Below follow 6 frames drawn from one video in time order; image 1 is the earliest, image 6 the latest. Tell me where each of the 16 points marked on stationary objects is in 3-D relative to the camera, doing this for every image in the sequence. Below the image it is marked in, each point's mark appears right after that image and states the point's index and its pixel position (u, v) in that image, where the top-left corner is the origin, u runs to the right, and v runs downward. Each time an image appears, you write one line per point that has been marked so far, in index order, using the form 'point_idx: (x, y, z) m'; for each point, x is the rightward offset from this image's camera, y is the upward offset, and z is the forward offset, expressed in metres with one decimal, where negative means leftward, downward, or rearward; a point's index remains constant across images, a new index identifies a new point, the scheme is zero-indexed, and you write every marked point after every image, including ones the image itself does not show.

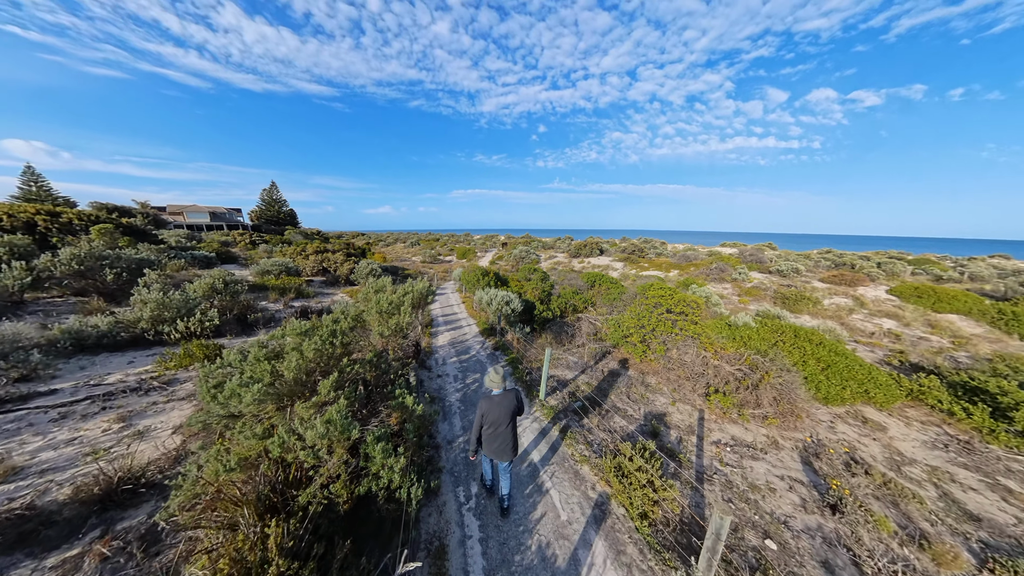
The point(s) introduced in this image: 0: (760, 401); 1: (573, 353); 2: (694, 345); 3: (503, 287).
0: (+6.8, -3.1, +6.8) m
1: (+2.4, -2.5, +9.6) m
2: (+6.1, -1.9, +8.2) m
3: (-0.5, +0.1, +13.6) m
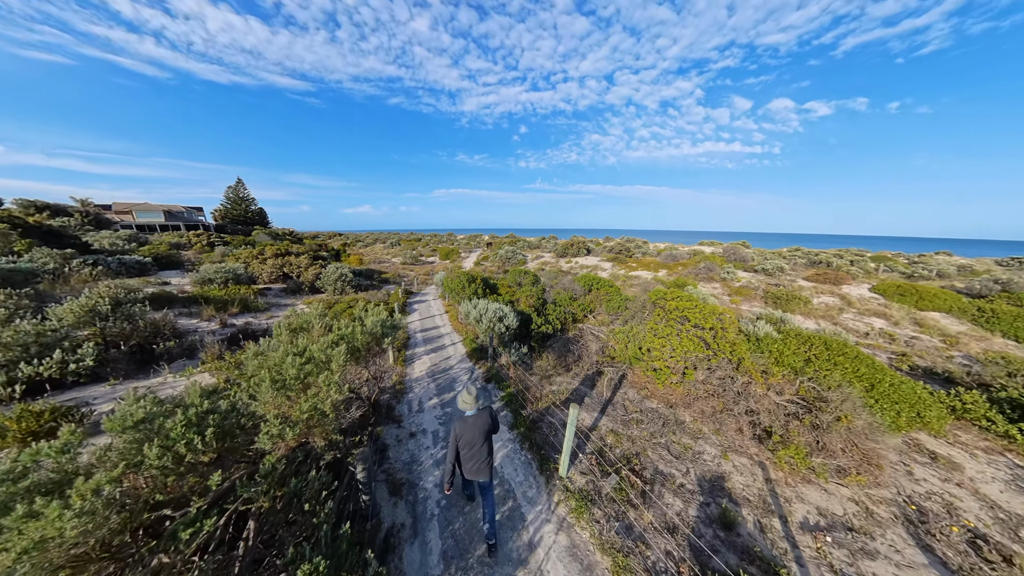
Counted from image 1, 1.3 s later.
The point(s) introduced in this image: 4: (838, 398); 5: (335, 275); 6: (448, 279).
0: (+6.9, -3.4, +5.4) m
1: (+2.3, -2.9, +7.9) m
2: (+6.0, -2.2, +6.7) m
3: (-0.9, -0.3, +11.7) m
4: (+7.4, -2.5, +5.6) m
5: (-12.1, +0.9, +17.2) m
6: (-3.6, +0.5, +14.1) m
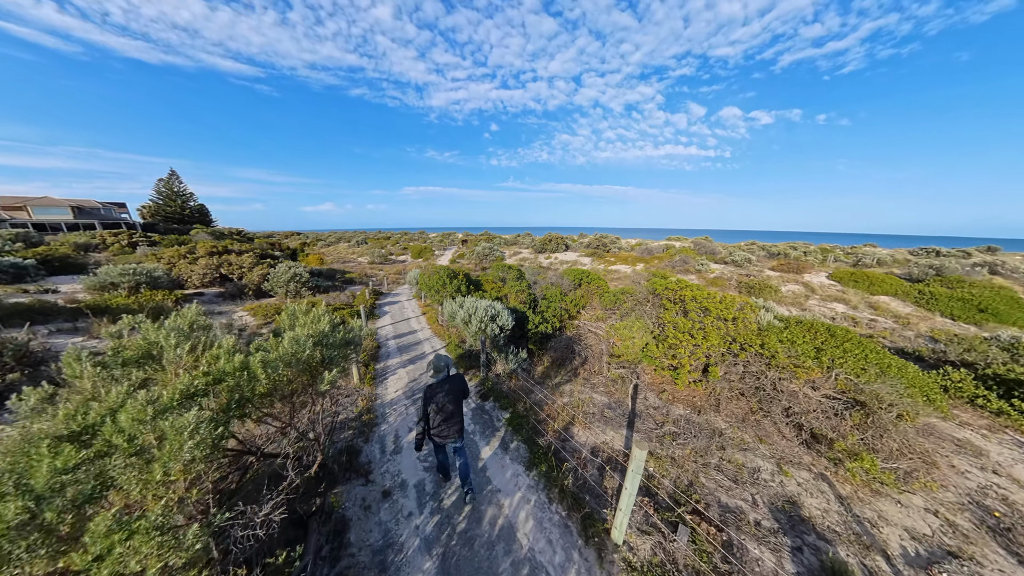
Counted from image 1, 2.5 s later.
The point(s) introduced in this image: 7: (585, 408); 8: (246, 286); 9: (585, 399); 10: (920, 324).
0: (+7.1, -3.1, +4.7) m
1: (+2.2, -2.7, +6.8) m
2: (+6.1, -1.8, +6.0) m
3: (-1.4, -0.2, +10.3) m
4: (+7.5, -2.1, +5.0) m
5: (-13.1, +0.8, +14.6) m
6: (-4.3, +0.6, +12.4) m
7: (+1.6, -2.5, +5.3) m
8: (-15.2, +0.1, +14.3) m
9: (+1.7, -2.5, +5.6) m
10: (+26.6, -2.3, +16.3) m
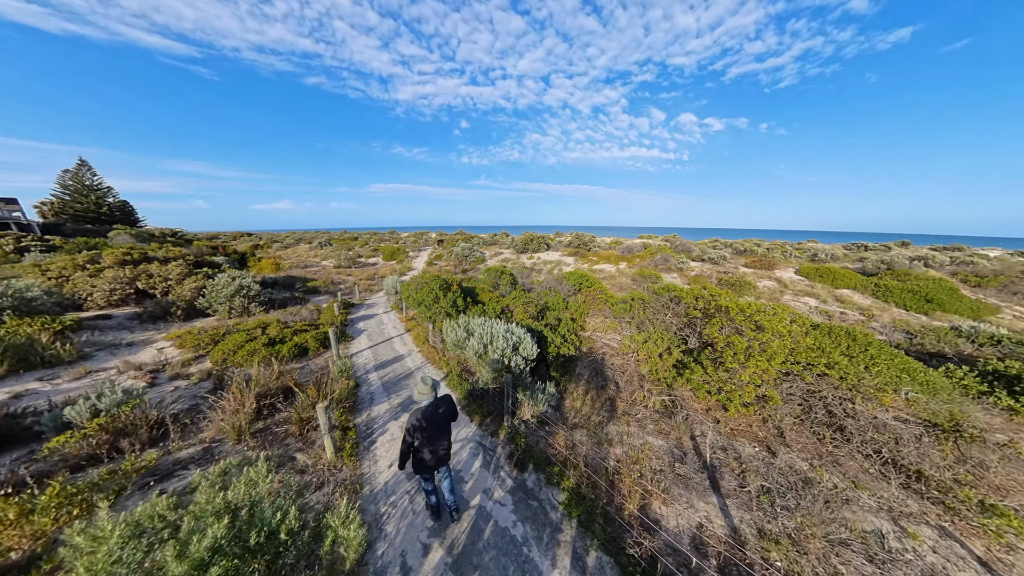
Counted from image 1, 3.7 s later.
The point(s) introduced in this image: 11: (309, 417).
0: (+7.8, -3.2, +4.1) m
1: (+2.8, -3.0, +5.6) m
2: (+6.7, -2.1, +5.2) m
3: (-1.2, -0.6, +8.7) m
4: (+8.2, -2.2, +4.4) m
5: (-13.4, 0.0, +11.9) m
6: (-4.4, +0.1, +10.5) m
7: (+2.3, -2.9, +4.1) m
8: (-15.4, -0.7, +11.4) m
9: (+2.3, -2.9, +4.4) m
10: (+26.1, -1.9, +17.6) m
11: (-3.6, -2.3, +4.4) m
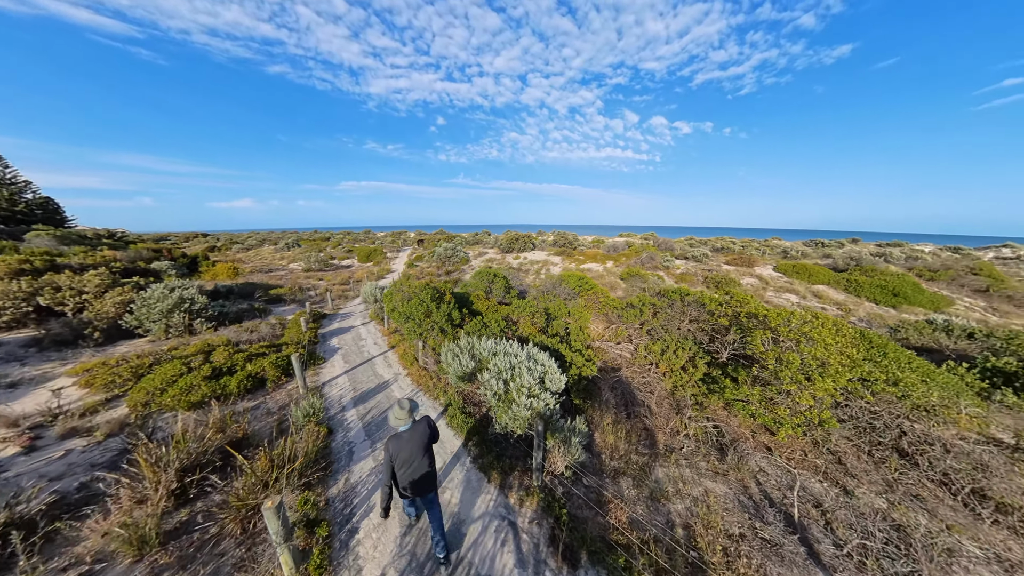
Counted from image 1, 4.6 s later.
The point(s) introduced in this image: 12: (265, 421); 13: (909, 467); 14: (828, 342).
0: (+8.3, -3.3, +3.6) m
1: (+3.2, -3.2, +4.8) m
2: (+7.1, -2.2, +4.6) m
3: (-1.1, -0.8, +7.5) m
4: (+8.6, -2.3, +3.9) m
5: (-13.5, -0.5, +9.8) m
6: (-4.4, -0.2, +9.1) m
7: (+2.8, -3.1, +3.2) m
8: (-15.4, -1.3, +9.1) m
9: (+2.8, -3.1, +3.5) m
10: (+25.5, -1.6, +18.4) m
11: (-3.1, -2.6, +3.0) m
12: (-4.8, -2.6, +4.9) m
13: (+7.0, -3.1, +4.4) m
14: (+6.5, -1.0, +5.4) m
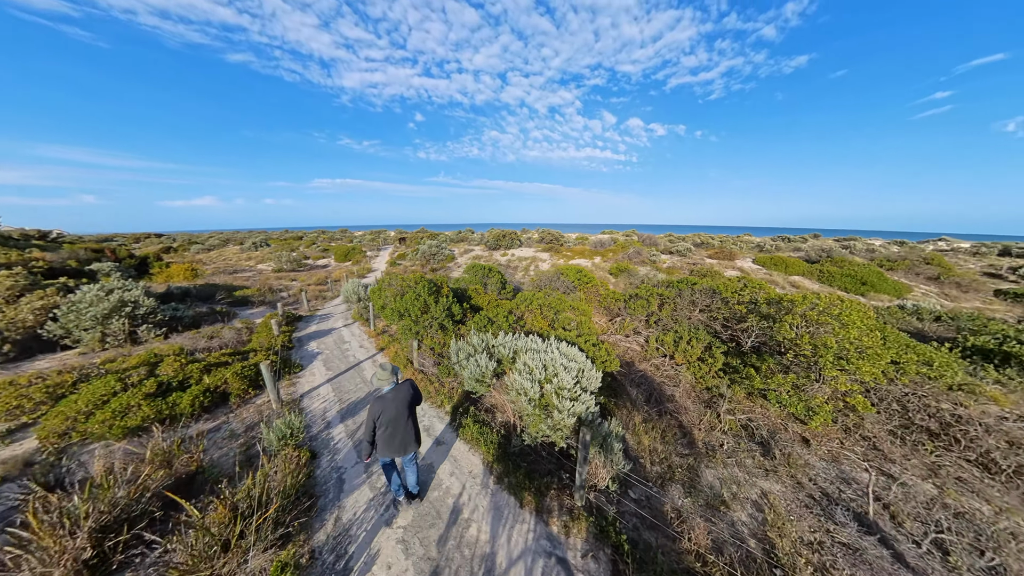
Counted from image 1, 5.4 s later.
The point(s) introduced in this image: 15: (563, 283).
0: (+8.8, -2.9, +3.5) m
1: (+3.6, -2.9, +4.3) m
2: (+7.4, -1.8, +4.4) m
3: (-1.0, -0.6, +6.8) m
4: (+9.0, -1.9, +3.8) m
5: (-13.4, -0.5, +8.2) m
6: (-4.4, -0.1, +8.1) m
7: (+3.3, -2.8, +2.7) m
8: (-15.3, -1.4, +7.4) m
9: (+3.3, -2.8, +3.1) m
10: (+24.9, -0.8, +19.3) m
11: (-2.6, -2.4, +2.2) m
12: (-4.4, -2.5, +3.9) m
13: (+7.4, -2.8, +4.2) m
14: (+6.8, -0.7, +5.2) m
15: (+2.7, +0.3, +12.7) m
